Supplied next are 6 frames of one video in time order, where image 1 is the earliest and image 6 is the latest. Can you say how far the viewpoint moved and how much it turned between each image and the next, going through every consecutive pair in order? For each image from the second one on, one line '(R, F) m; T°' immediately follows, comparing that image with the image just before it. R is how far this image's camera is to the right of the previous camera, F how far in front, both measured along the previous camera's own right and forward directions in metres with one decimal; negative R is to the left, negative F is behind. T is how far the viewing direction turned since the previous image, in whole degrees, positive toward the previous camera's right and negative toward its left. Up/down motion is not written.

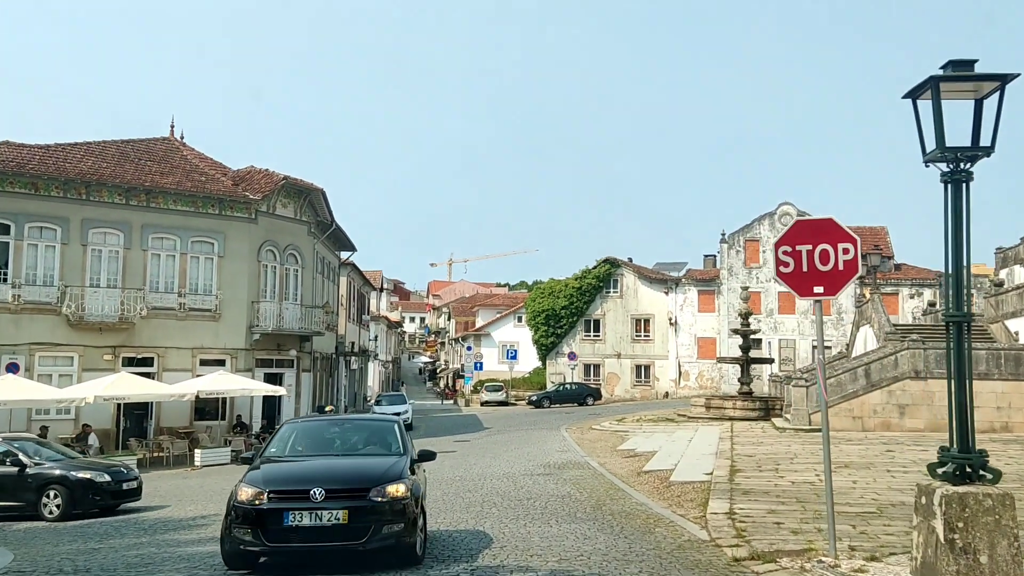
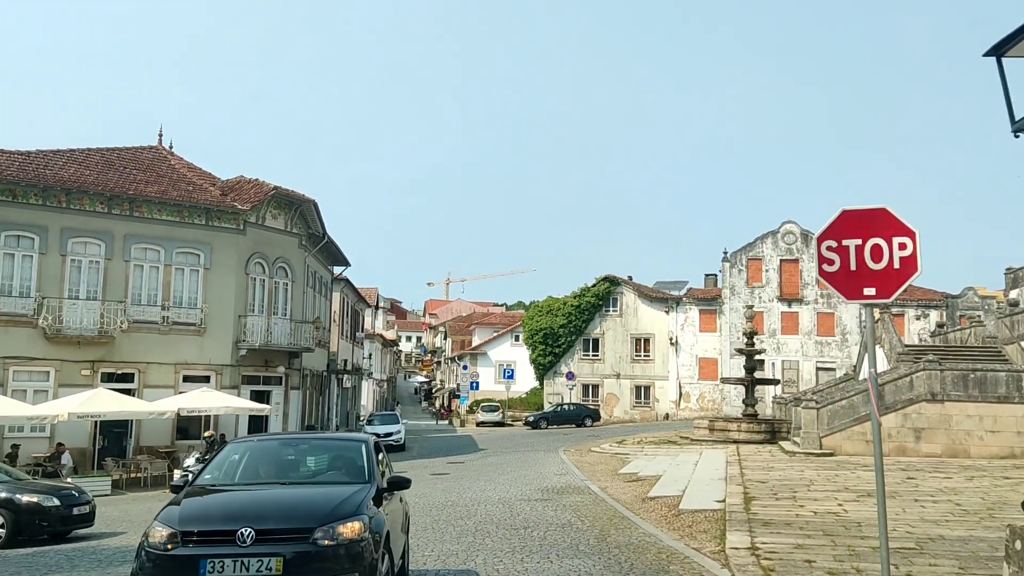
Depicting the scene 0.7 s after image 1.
(0.0, +1.1) m; 0°
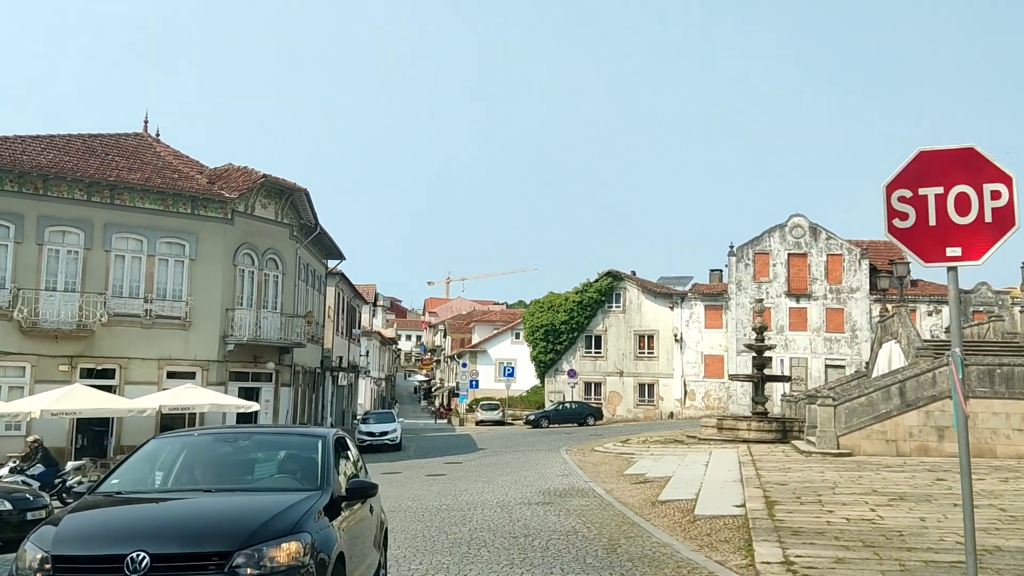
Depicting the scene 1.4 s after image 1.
(0.0, +1.2) m; 0°
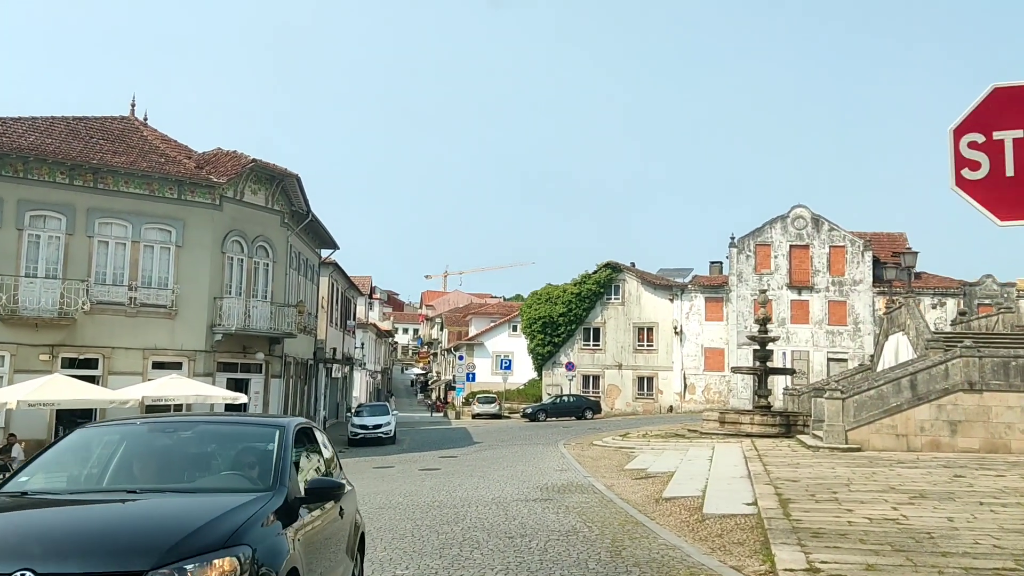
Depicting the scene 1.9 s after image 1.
(0.0, +0.8) m; 0°
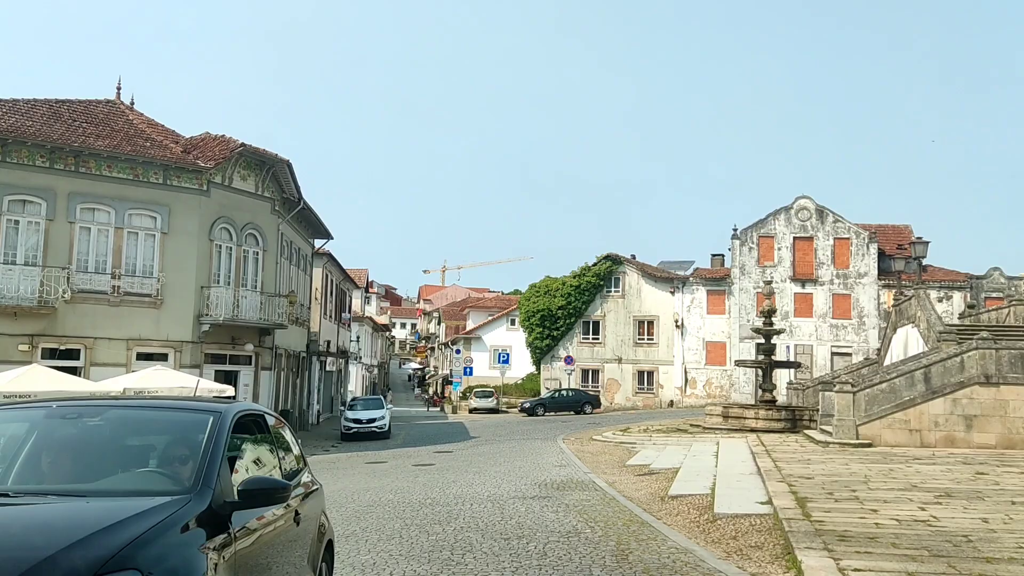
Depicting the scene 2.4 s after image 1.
(0.0, +0.8) m; 0°
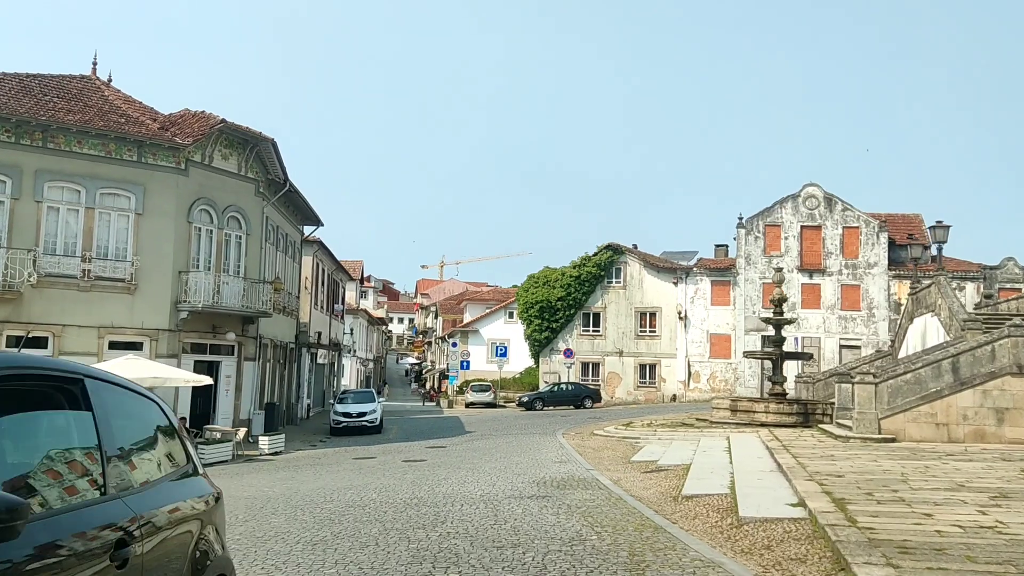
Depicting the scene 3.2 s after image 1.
(0.0, +1.4) m; 0°
